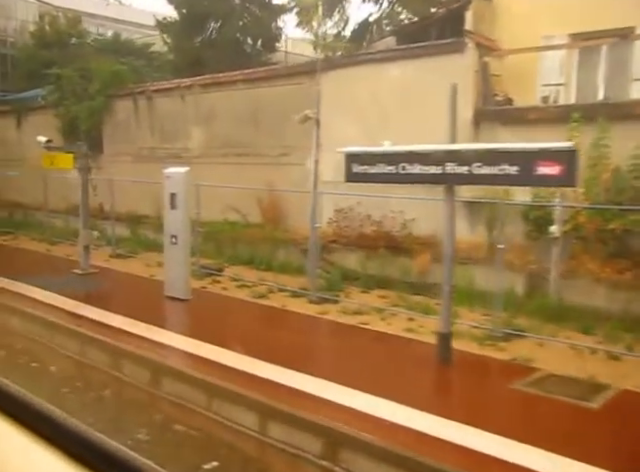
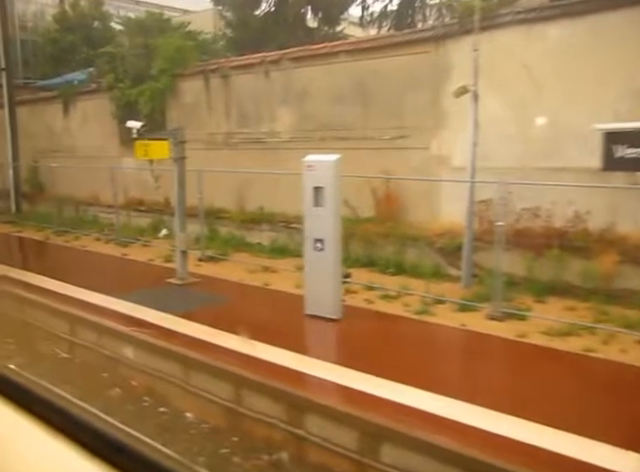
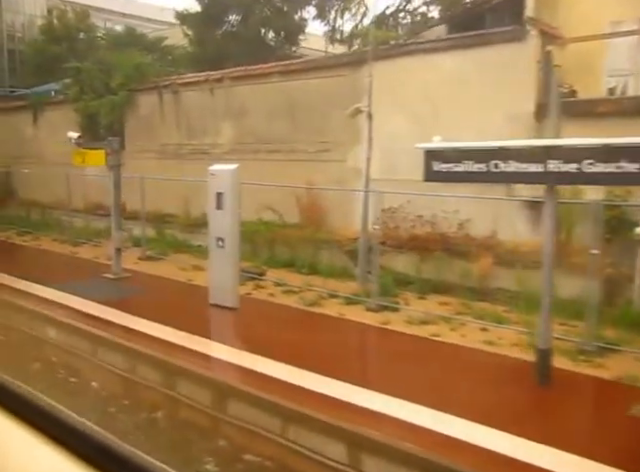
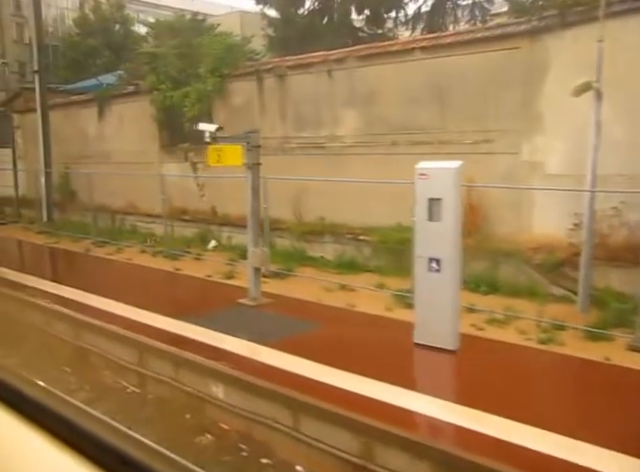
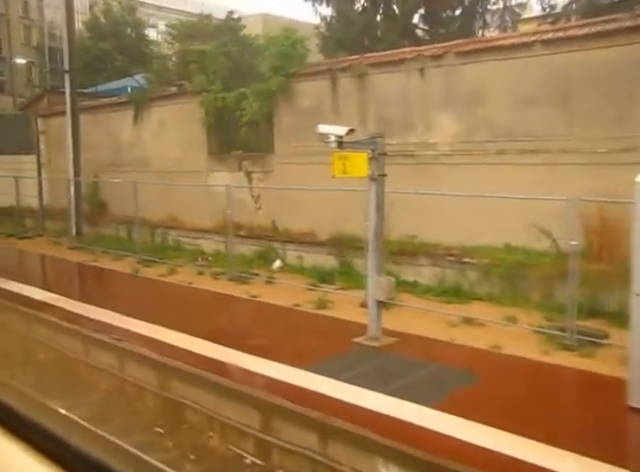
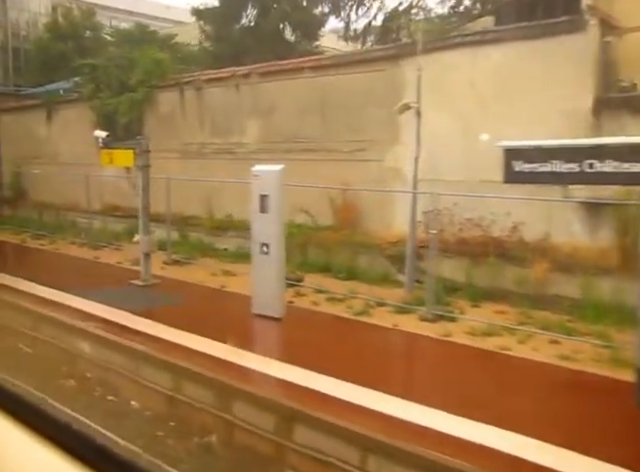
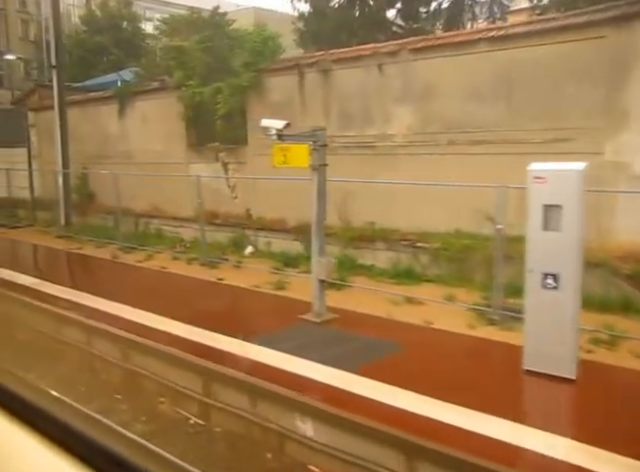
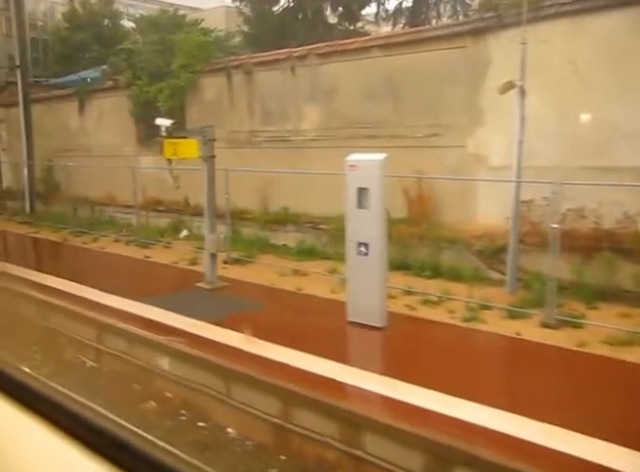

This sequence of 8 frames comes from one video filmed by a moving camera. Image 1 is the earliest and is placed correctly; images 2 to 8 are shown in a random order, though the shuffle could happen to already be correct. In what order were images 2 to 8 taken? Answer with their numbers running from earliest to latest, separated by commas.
3, 6, 2, 8, 4, 7, 5
